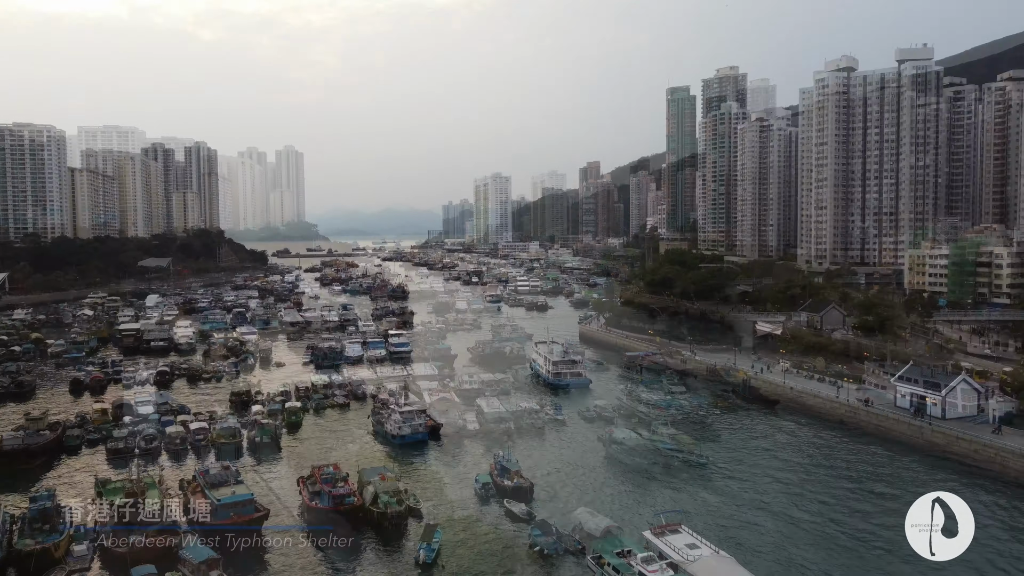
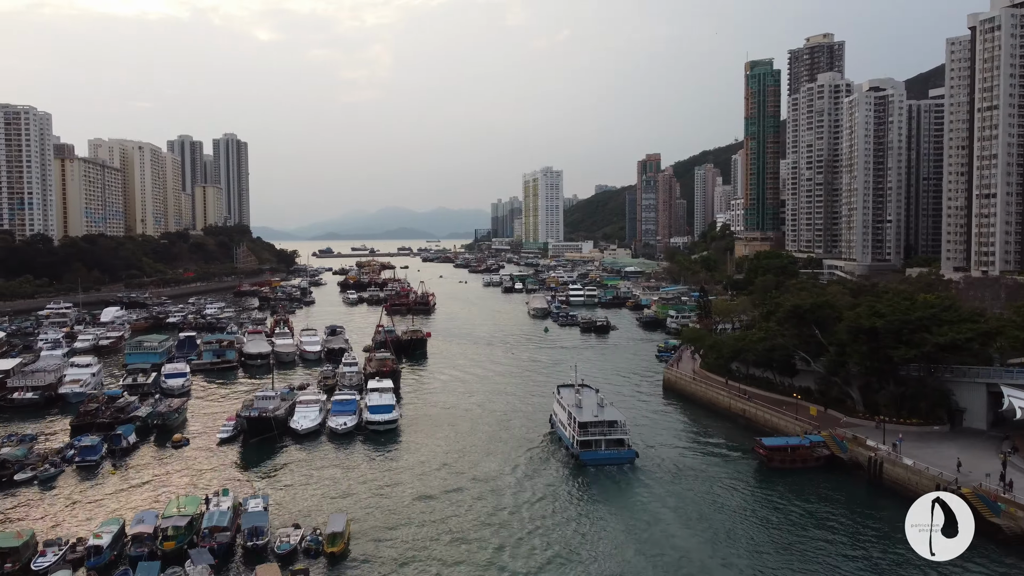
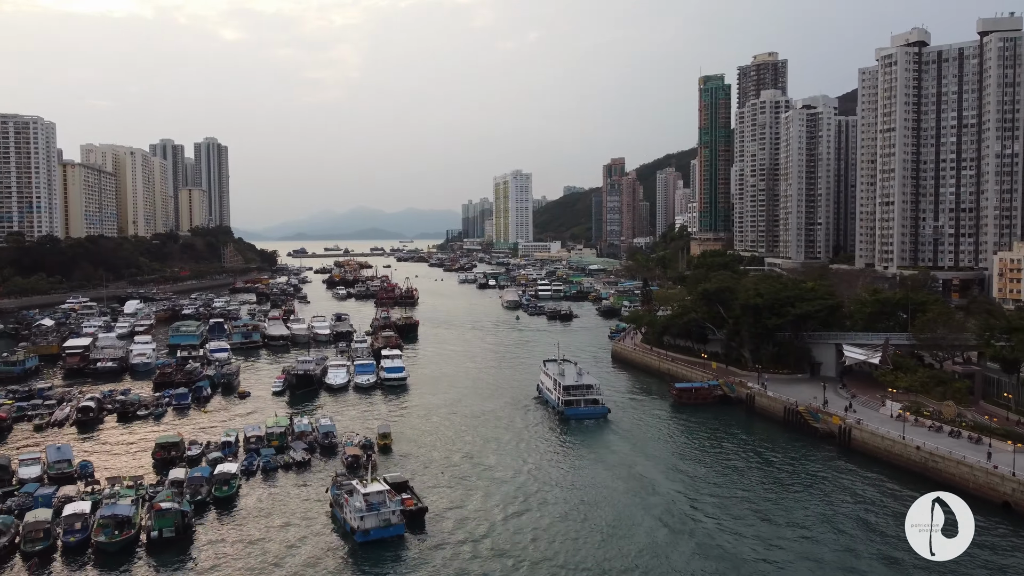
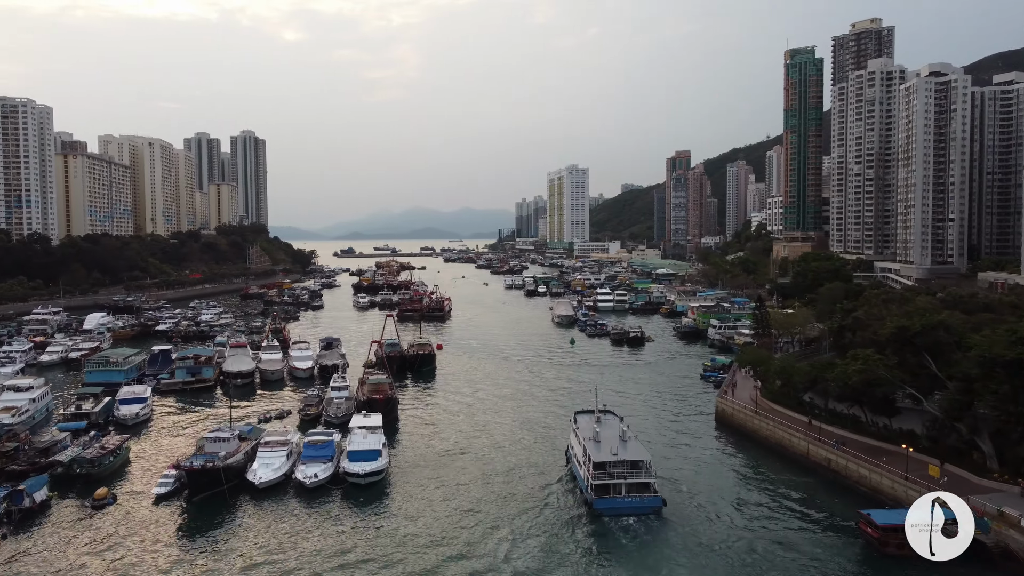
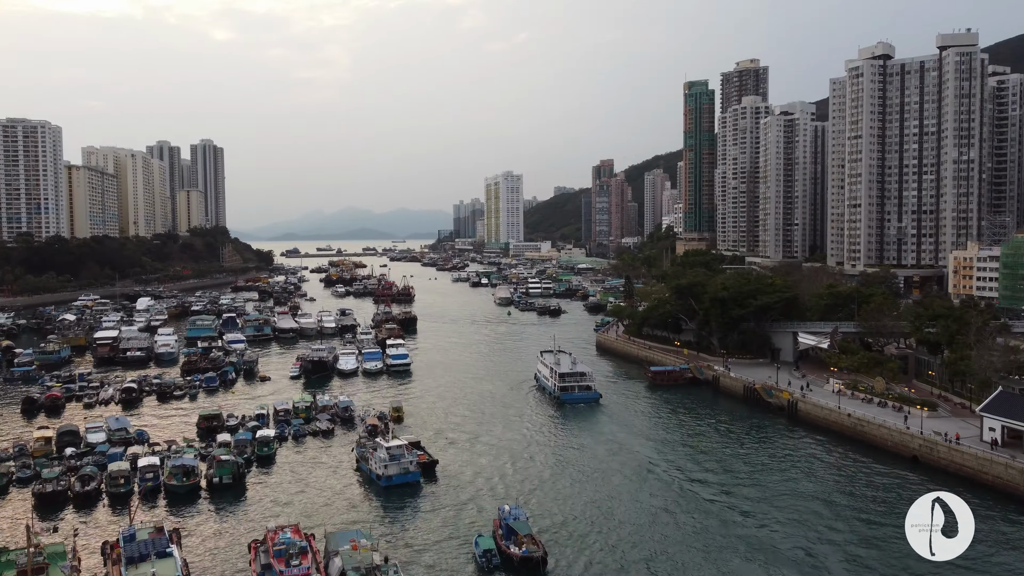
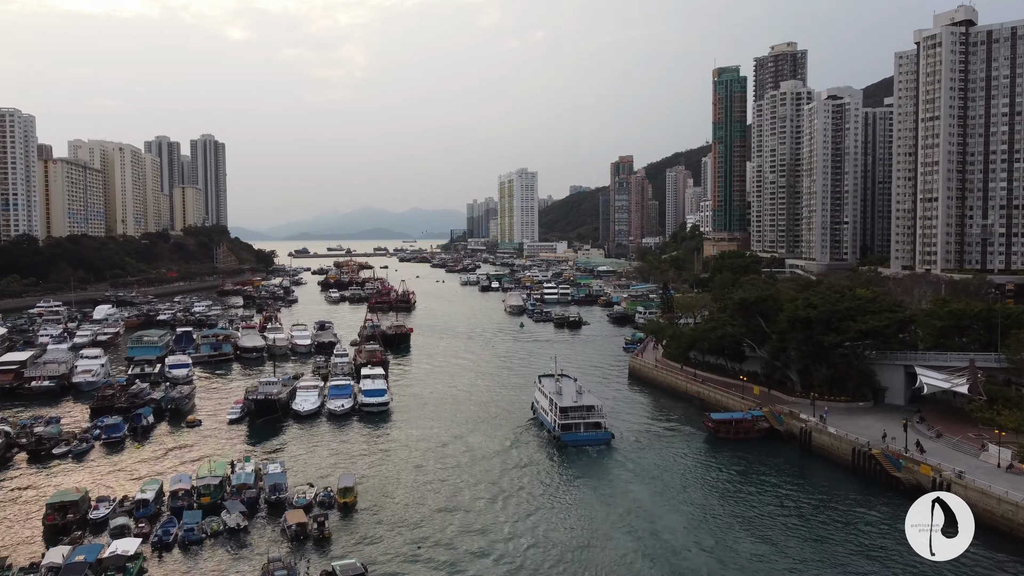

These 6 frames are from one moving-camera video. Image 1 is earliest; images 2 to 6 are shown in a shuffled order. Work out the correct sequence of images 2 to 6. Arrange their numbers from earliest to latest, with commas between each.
5, 3, 6, 2, 4
